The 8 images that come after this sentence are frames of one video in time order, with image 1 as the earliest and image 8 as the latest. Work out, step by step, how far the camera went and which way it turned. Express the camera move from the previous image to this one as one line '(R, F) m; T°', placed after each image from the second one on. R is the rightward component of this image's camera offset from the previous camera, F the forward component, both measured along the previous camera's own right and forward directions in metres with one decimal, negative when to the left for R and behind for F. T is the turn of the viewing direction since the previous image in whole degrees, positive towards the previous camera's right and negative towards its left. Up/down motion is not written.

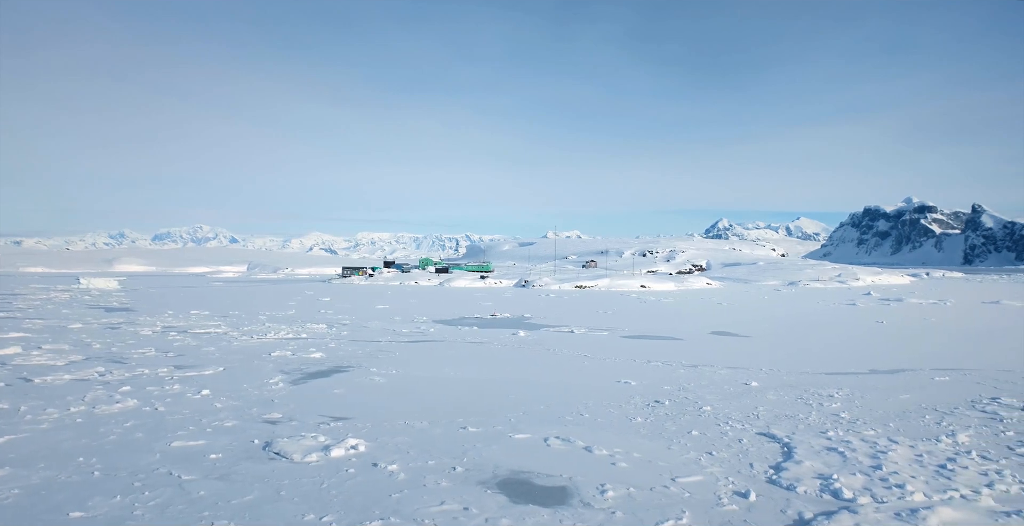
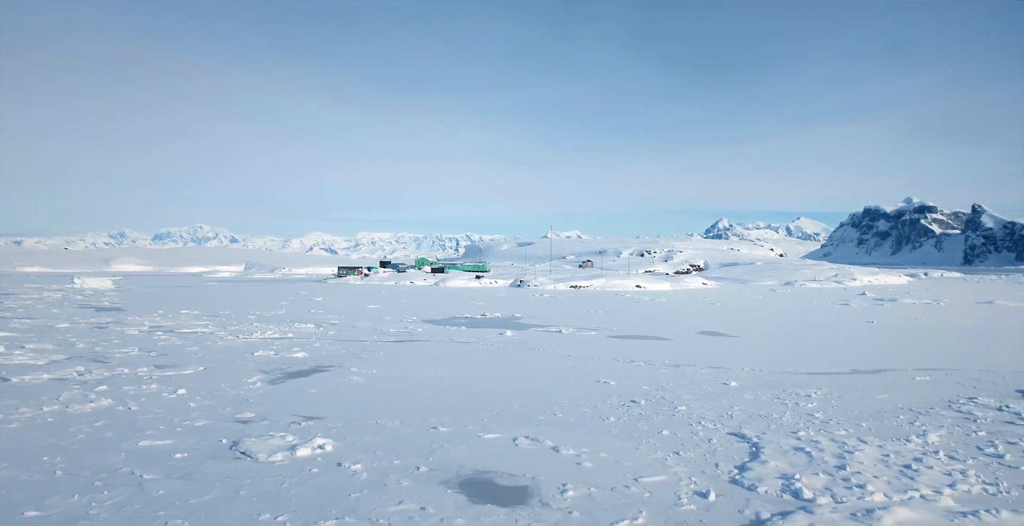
(+0.7, 0.0) m; 0°
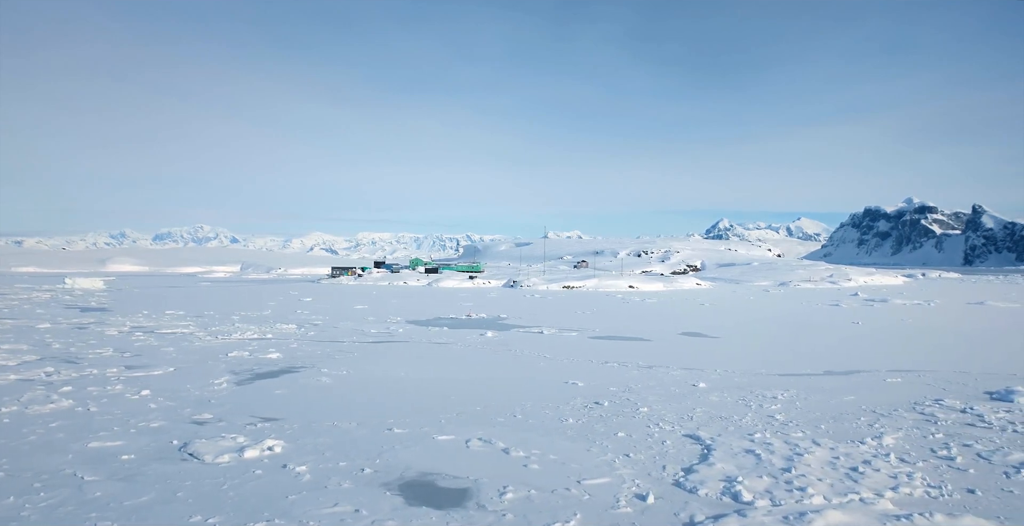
(+1.0, 0.0) m; 0°
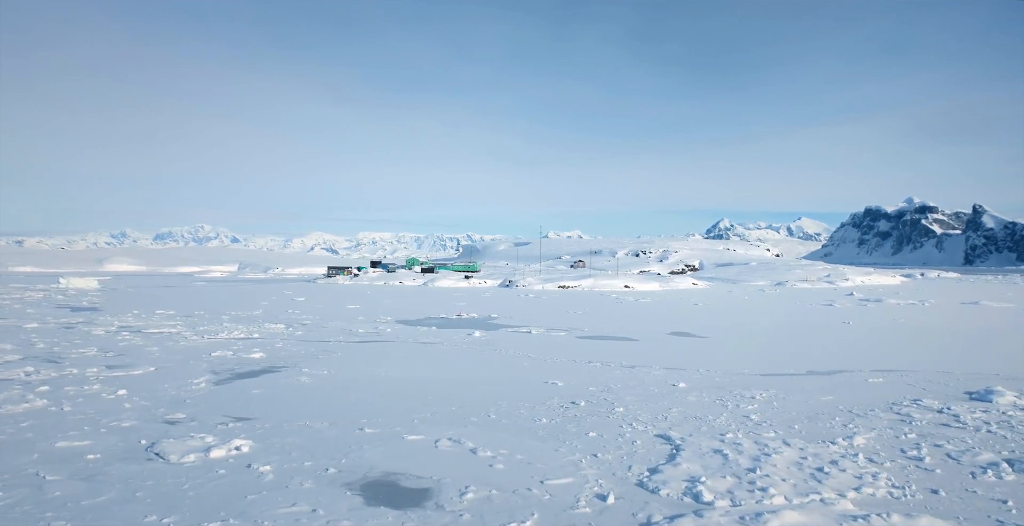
(+0.7, 0.0) m; 0°
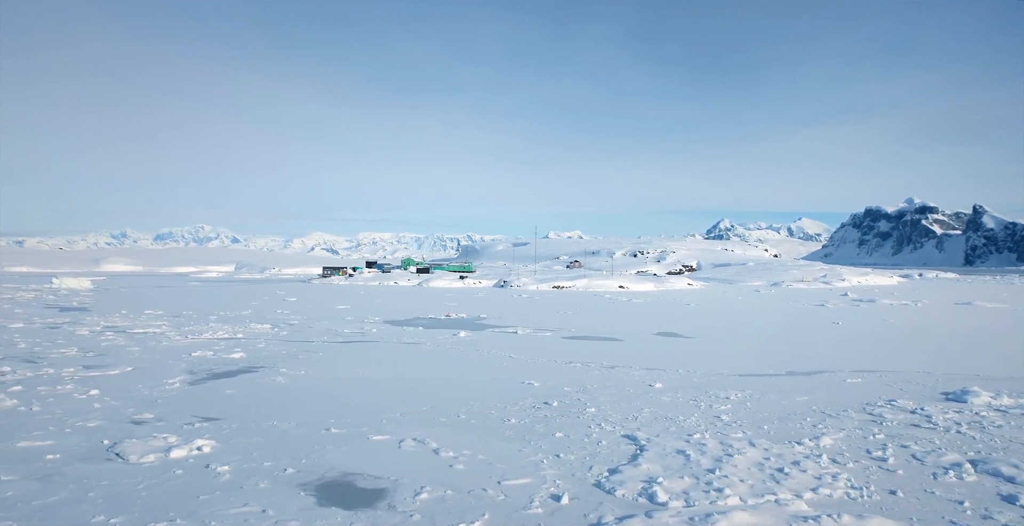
(+0.8, 0.0) m; 0°
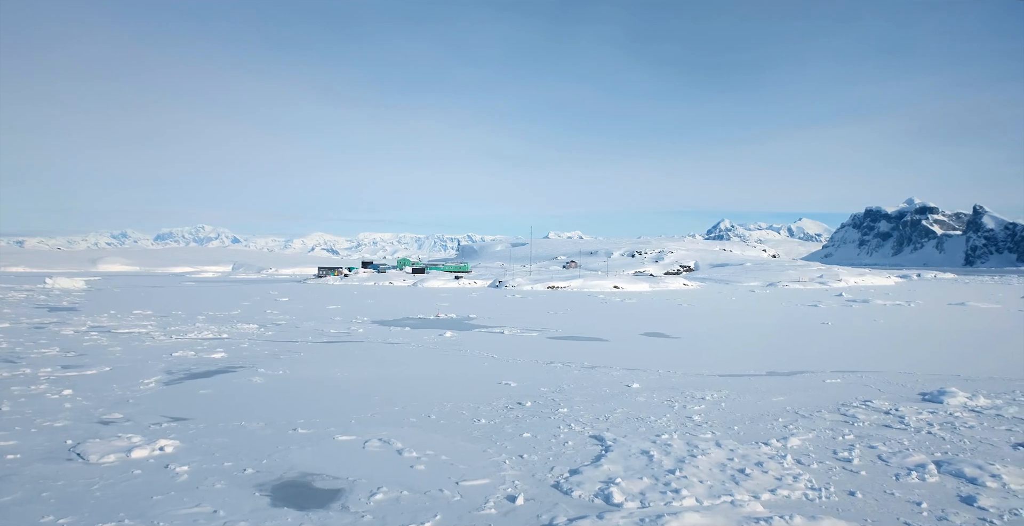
(+0.8, 0.0) m; 0°
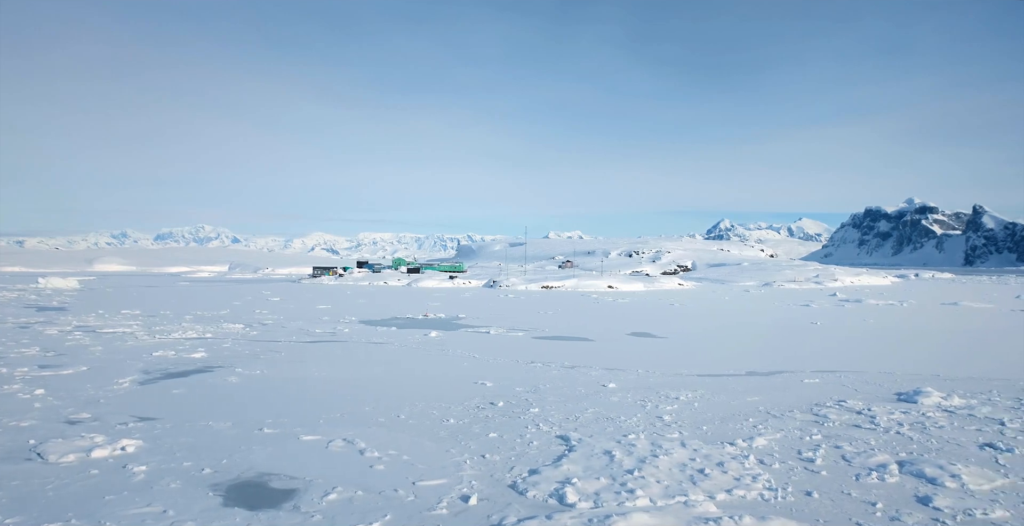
(+0.8, 0.0) m; 0°
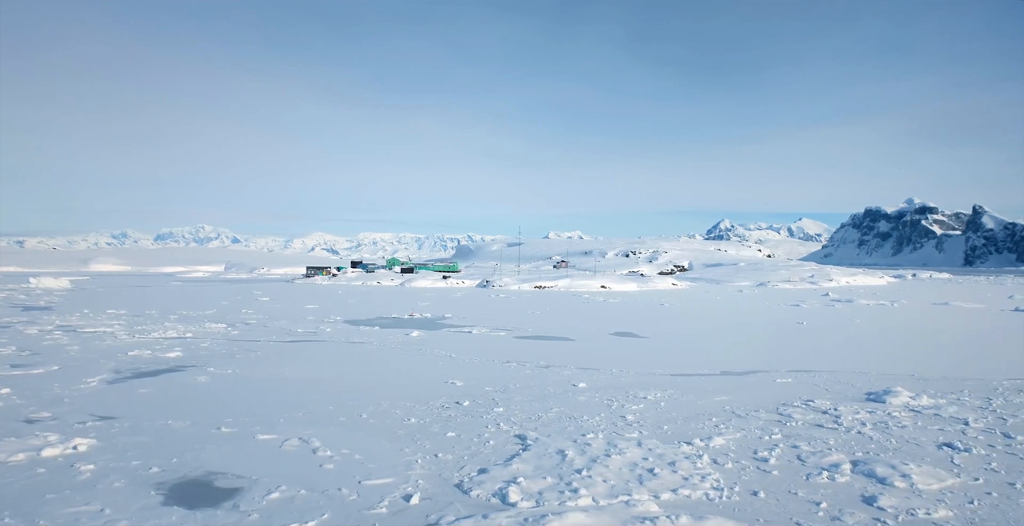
(+1.0, 0.0) m; 0°
